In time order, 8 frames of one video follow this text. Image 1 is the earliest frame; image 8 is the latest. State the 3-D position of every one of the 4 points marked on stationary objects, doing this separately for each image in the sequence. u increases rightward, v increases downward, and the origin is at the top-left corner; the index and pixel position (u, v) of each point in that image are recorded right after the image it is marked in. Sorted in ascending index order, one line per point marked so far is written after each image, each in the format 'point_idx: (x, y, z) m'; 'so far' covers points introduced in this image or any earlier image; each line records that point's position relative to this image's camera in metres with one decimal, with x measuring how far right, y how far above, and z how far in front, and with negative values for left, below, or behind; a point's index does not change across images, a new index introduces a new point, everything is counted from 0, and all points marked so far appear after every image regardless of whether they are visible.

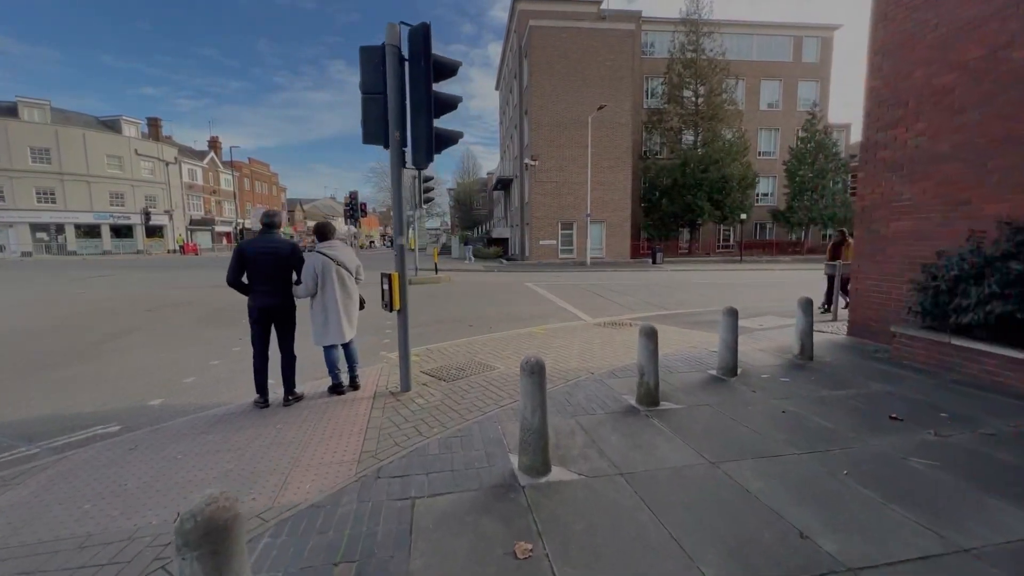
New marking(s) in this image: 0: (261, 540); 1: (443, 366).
0: (-1.4, -1.4, +2.4) m
1: (-0.9, -1.1, +5.8) m
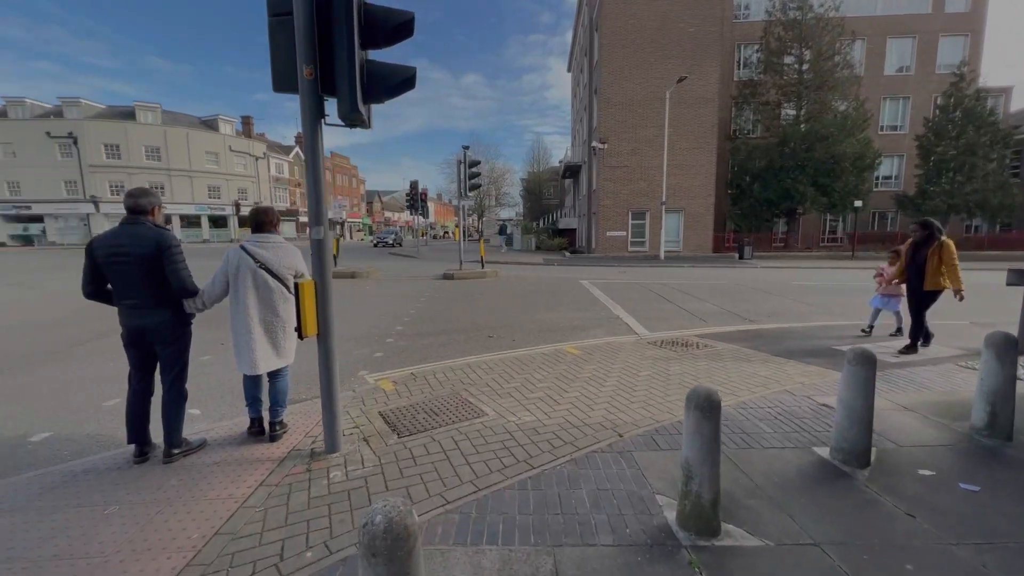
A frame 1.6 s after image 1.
0: (-2.0, -1.5, +1.0) m
1: (-0.9, -1.2, +4.2) m
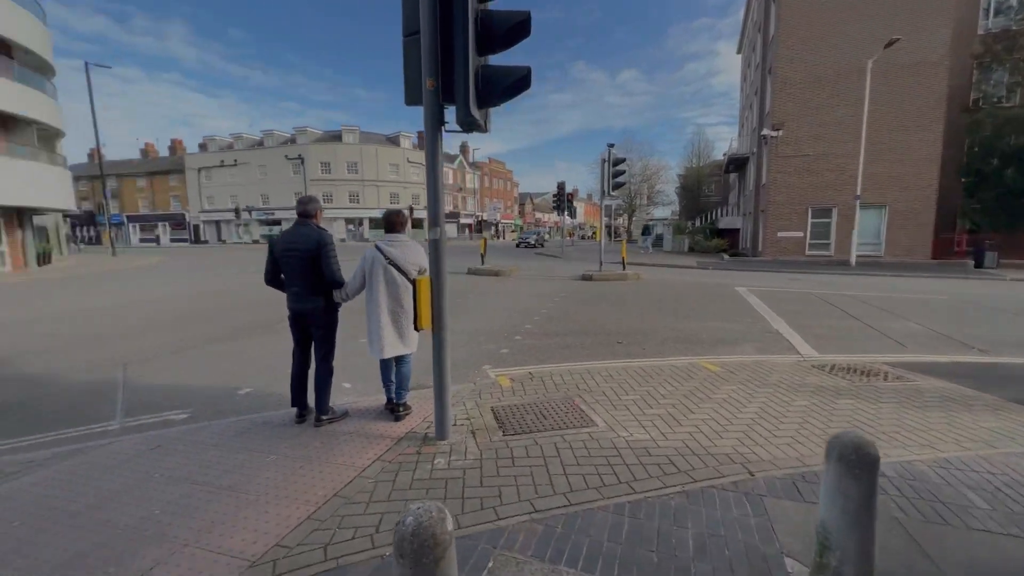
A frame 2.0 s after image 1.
0: (-1.9, -1.5, +1.5) m
1: (+0.2, -1.2, +4.3) m
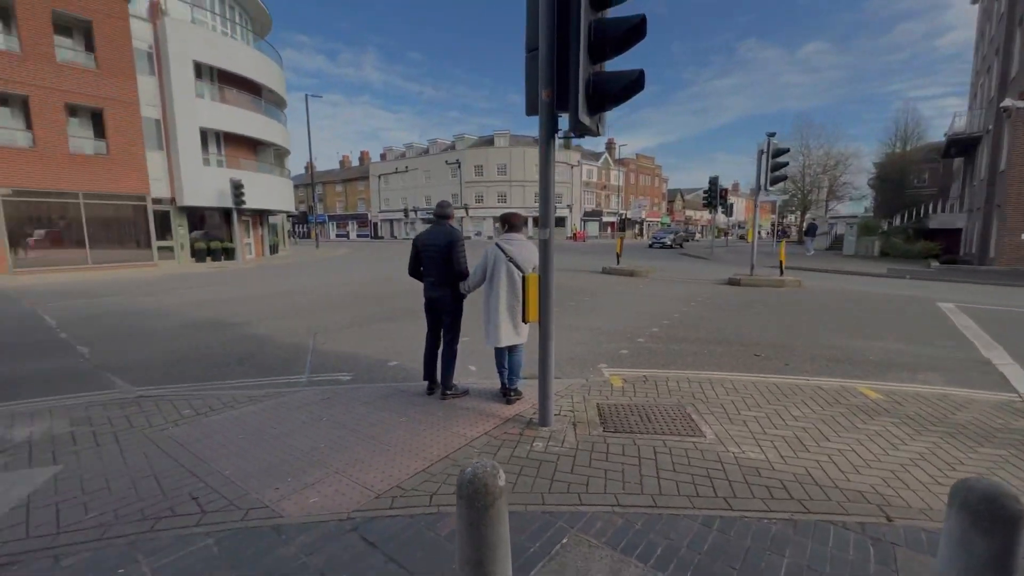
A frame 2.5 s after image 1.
0: (-1.7, -1.4, +2.3) m
1: (+1.2, -1.2, +4.2) m
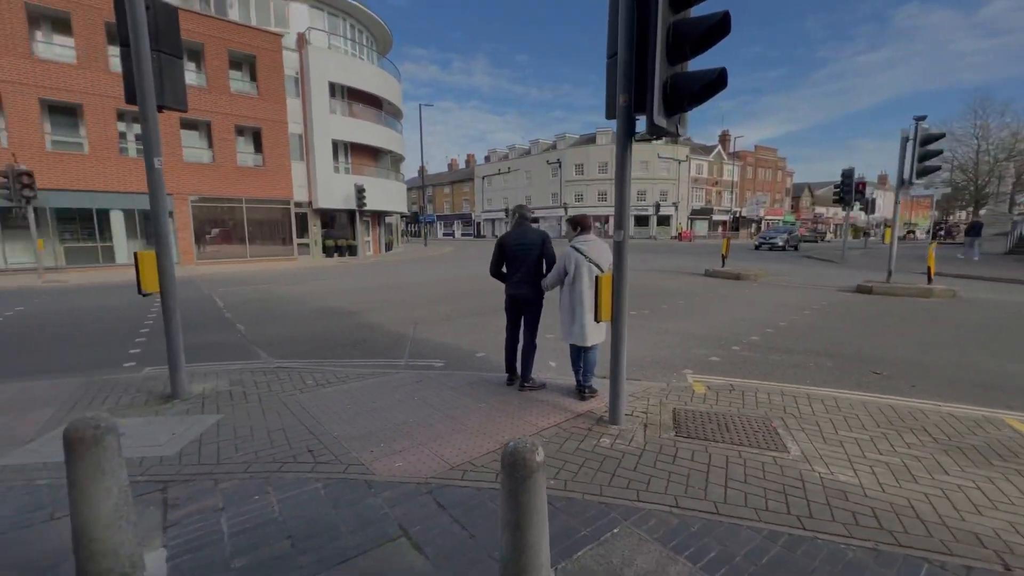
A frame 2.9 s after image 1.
0: (-1.3, -1.3, +2.9) m
1: (+1.9, -1.2, +4.1) m
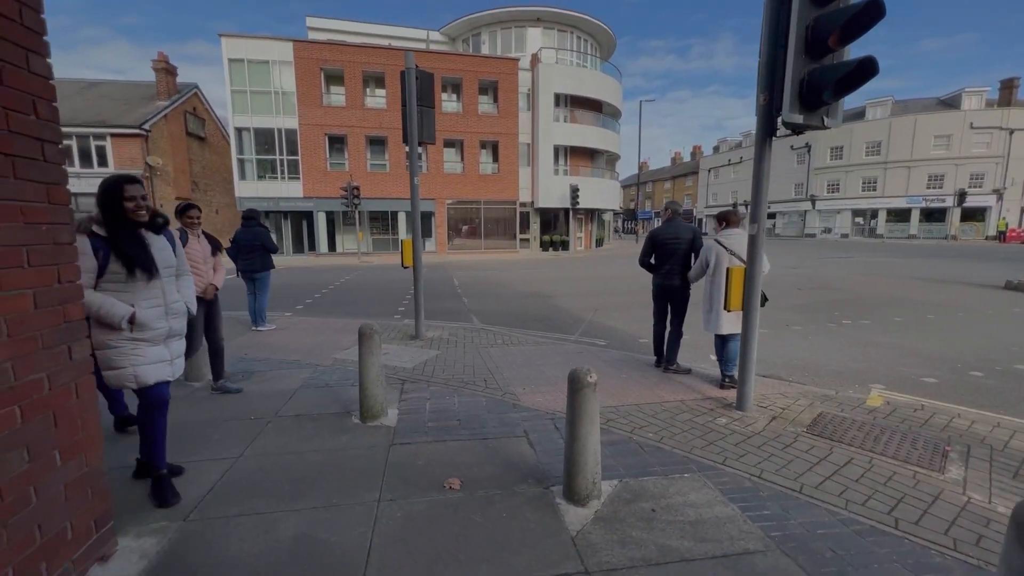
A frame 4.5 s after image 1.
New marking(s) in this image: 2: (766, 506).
0: (-0.3, -1.1, +4.2) m
1: (+3.1, -1.2, +3.7) m
2: (+1.6, -1.3, +2.6) m
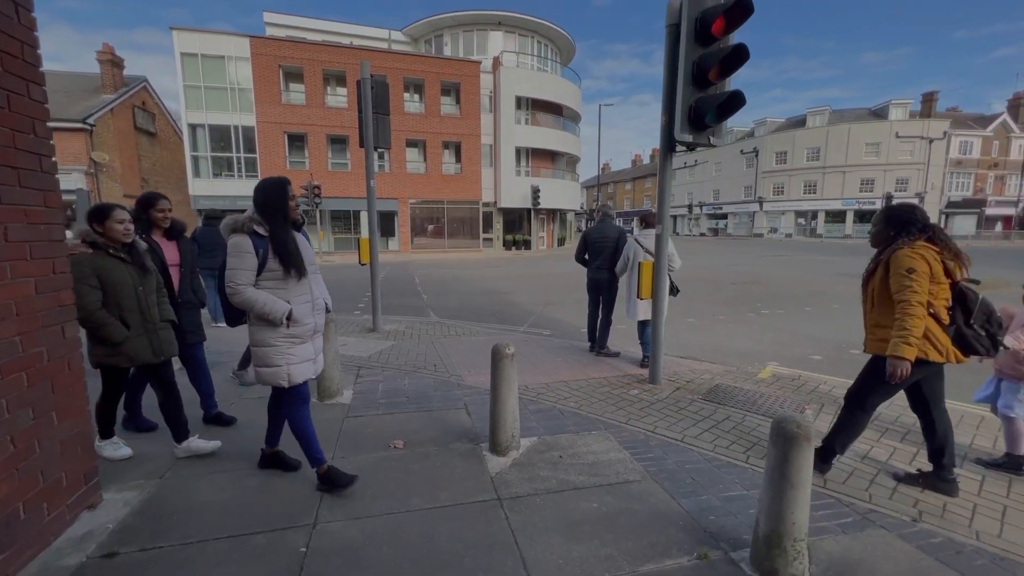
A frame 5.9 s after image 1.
0: (-0.9, -1.0, +4.7) m
1: (+2.6, -1.1, +4.5) m
2: (+1.1, -1.3, +3.3) m
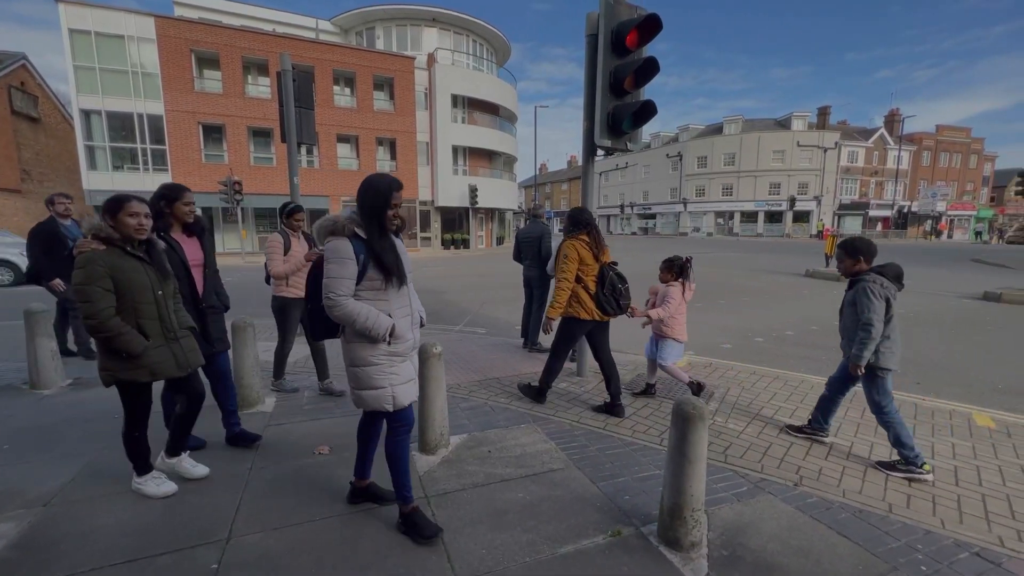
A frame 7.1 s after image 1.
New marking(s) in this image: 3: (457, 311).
0: (-1.6, -1.0, +4.6) m
1: (+1.8, -1.0, +4.9) m
2: (+0.5, -1.2, +3.5) m
3: (-1.1, -0.5, +8.8) m
